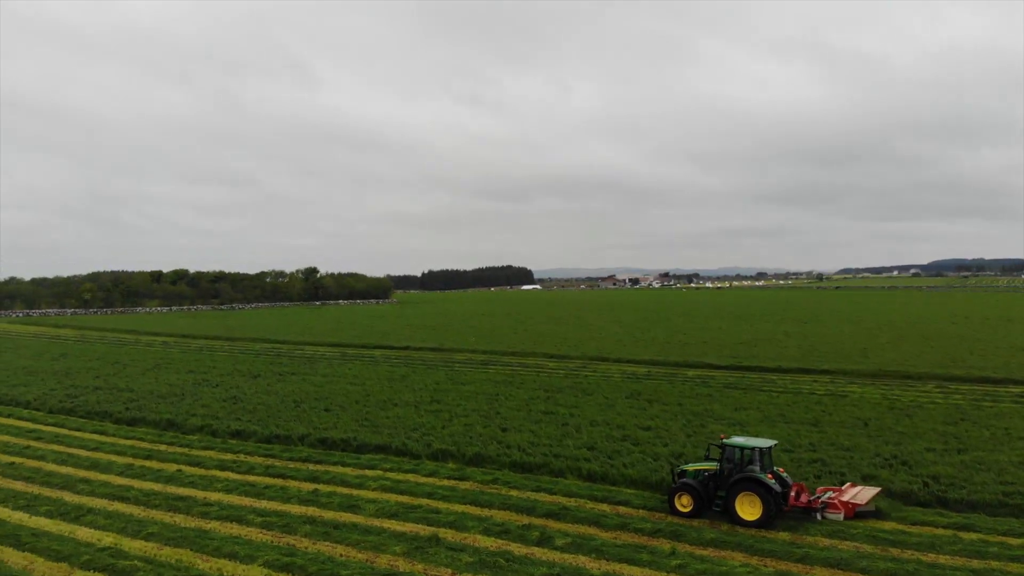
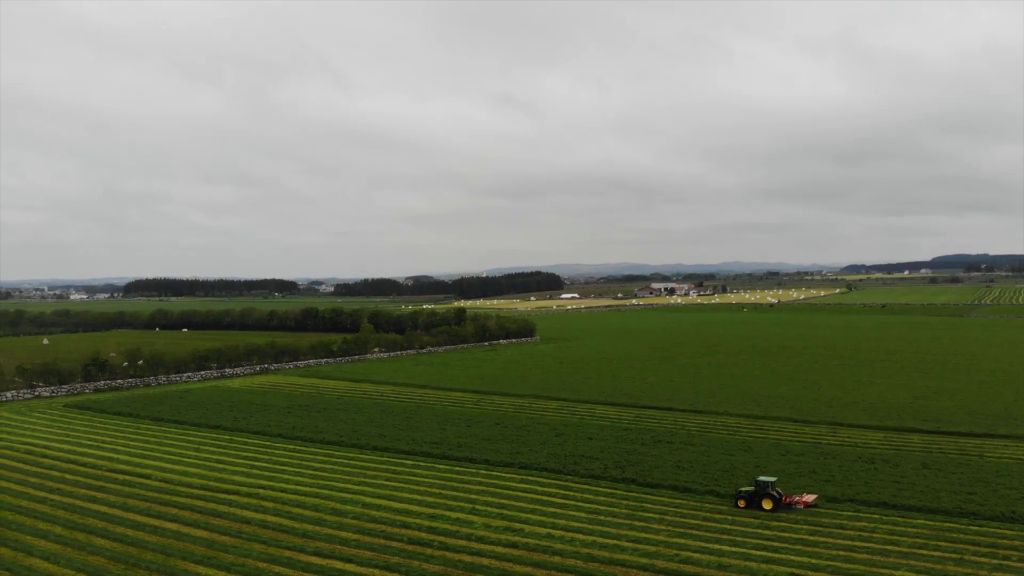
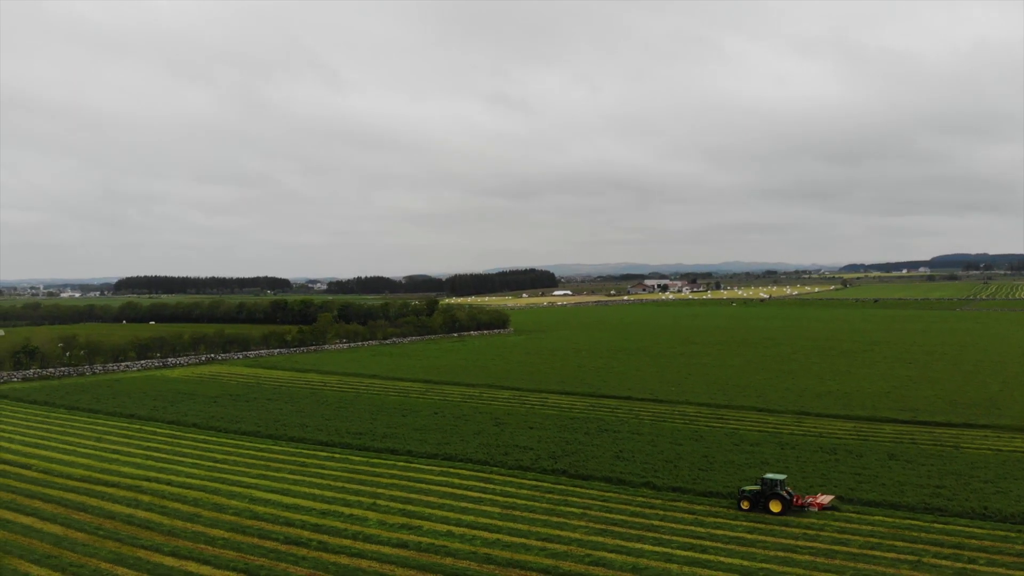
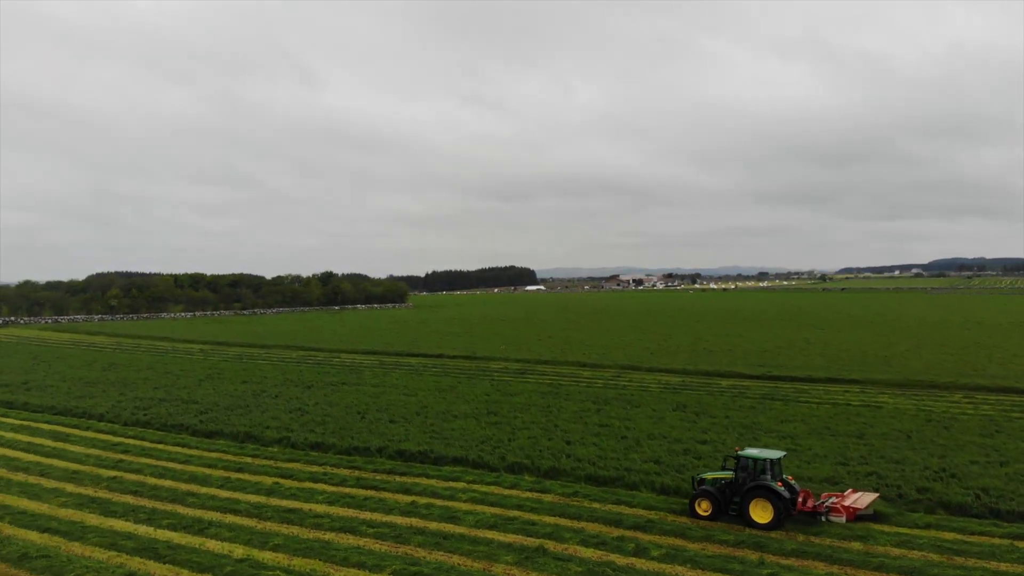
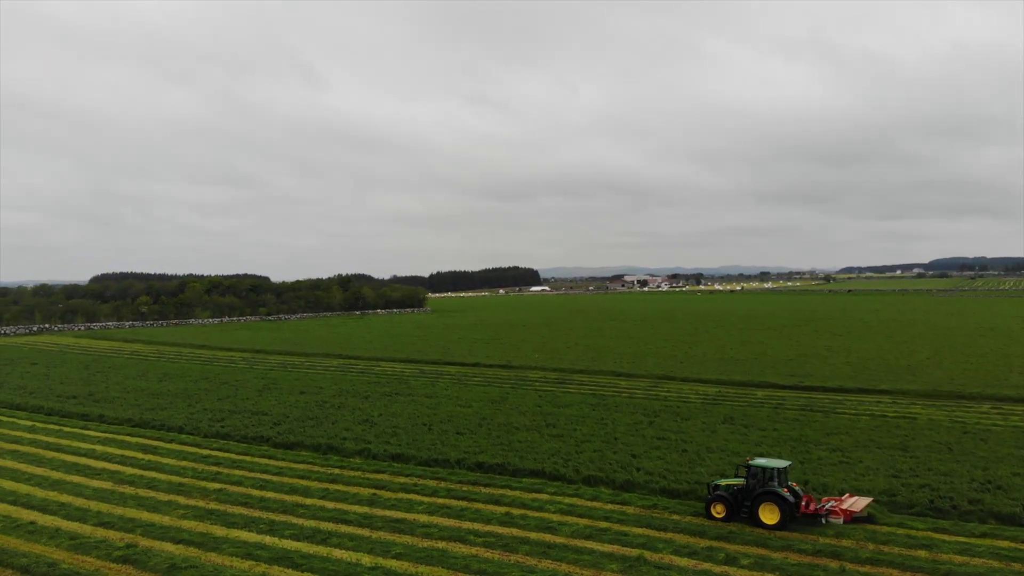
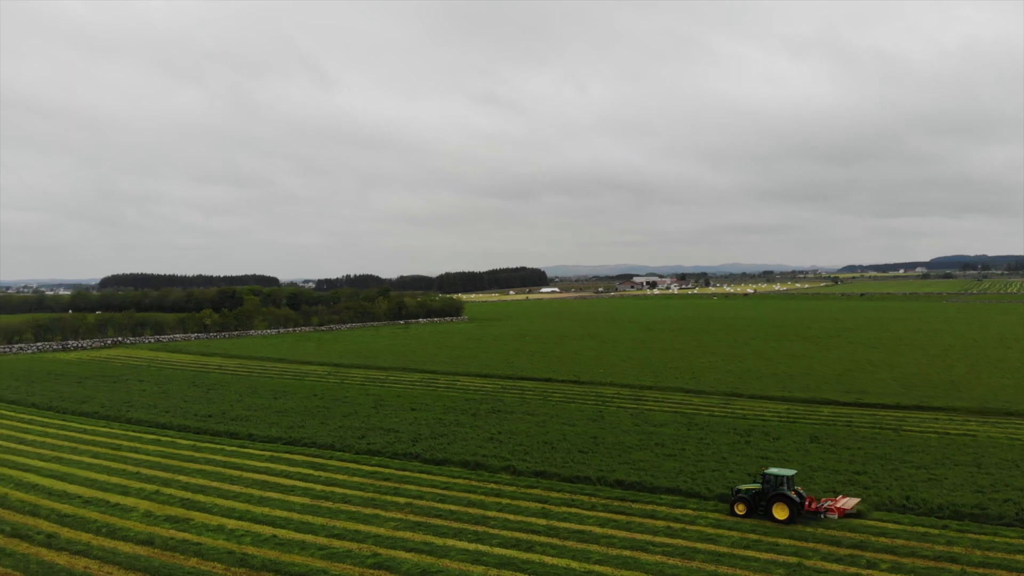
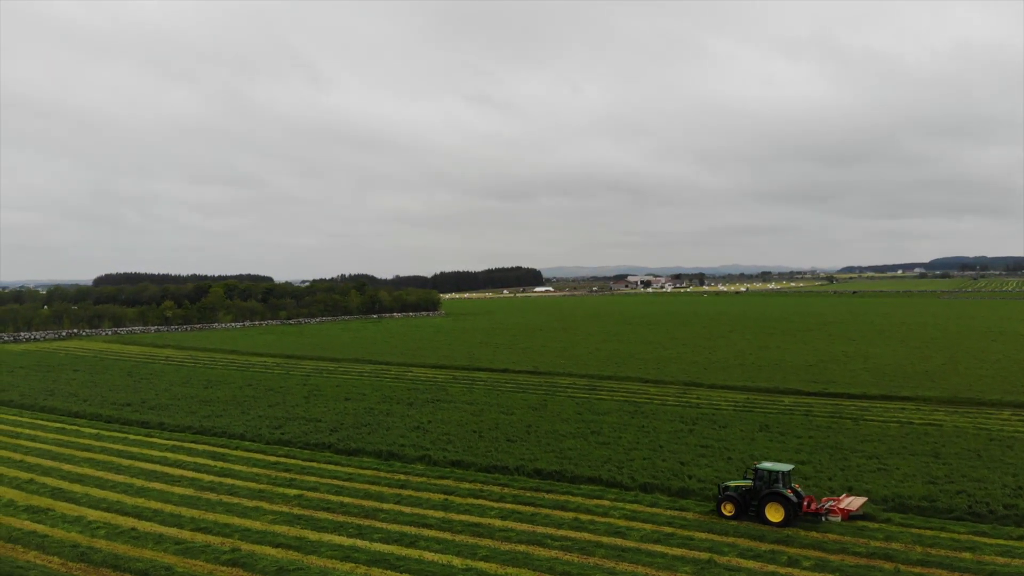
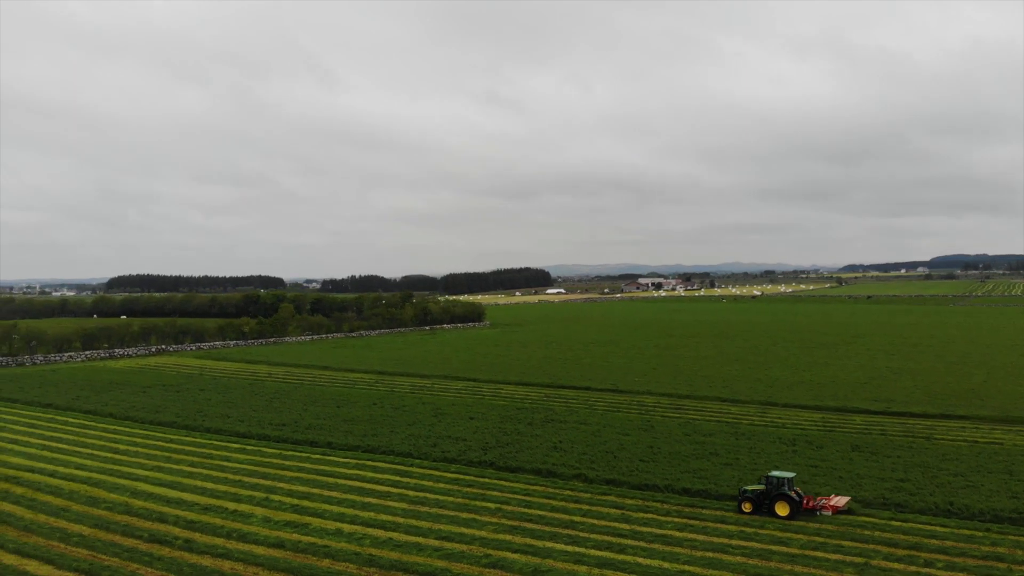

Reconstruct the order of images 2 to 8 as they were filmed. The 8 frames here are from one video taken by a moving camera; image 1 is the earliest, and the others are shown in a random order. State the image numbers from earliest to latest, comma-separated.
4, 5, 7, 6, 8, 3, 2
